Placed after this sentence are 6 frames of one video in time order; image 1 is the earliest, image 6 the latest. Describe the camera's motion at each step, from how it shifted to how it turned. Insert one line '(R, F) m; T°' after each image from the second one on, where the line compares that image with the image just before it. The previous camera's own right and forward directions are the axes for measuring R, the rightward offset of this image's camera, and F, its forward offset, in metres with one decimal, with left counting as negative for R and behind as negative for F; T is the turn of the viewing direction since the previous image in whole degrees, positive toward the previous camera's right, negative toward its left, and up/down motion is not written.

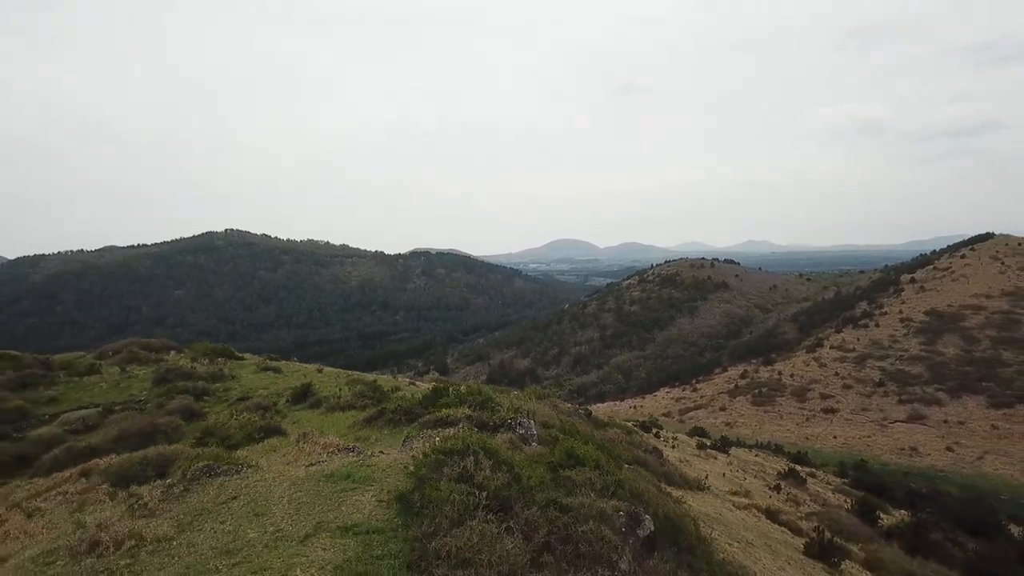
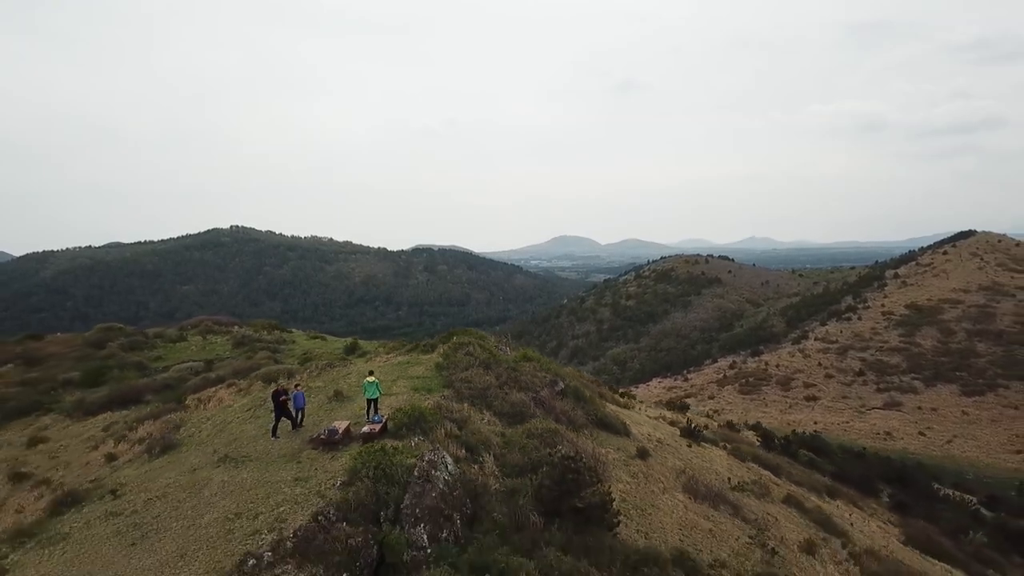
(+0.3, -3.4) m; 0°
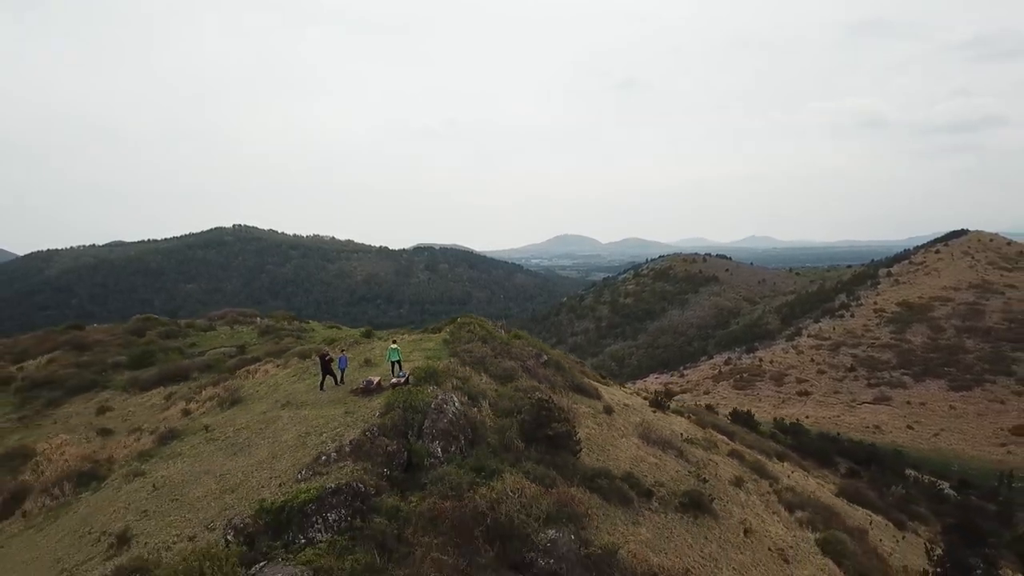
(+0.1, -1.6) m; 0°
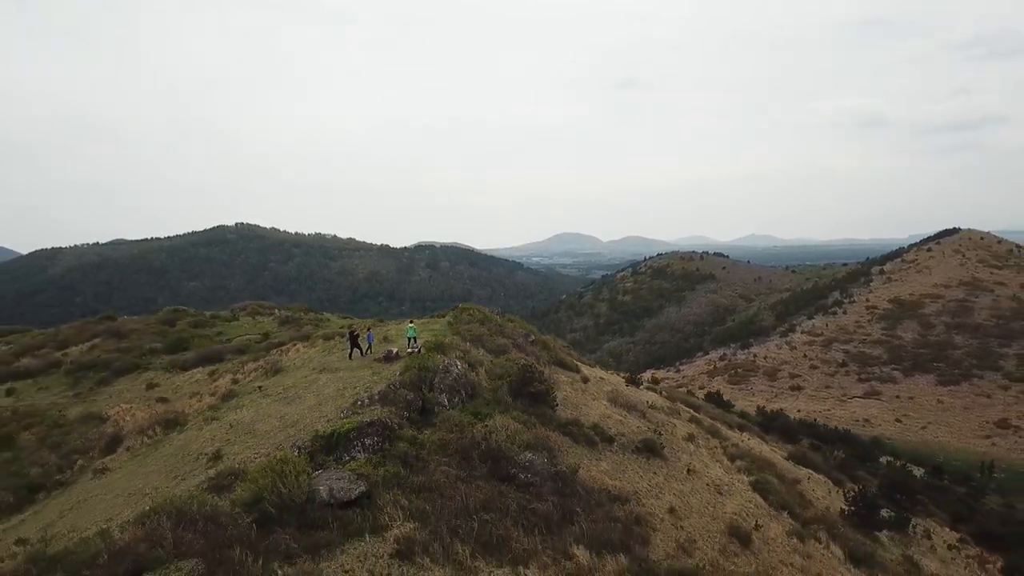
(+0.2, -1.6) m; 0°
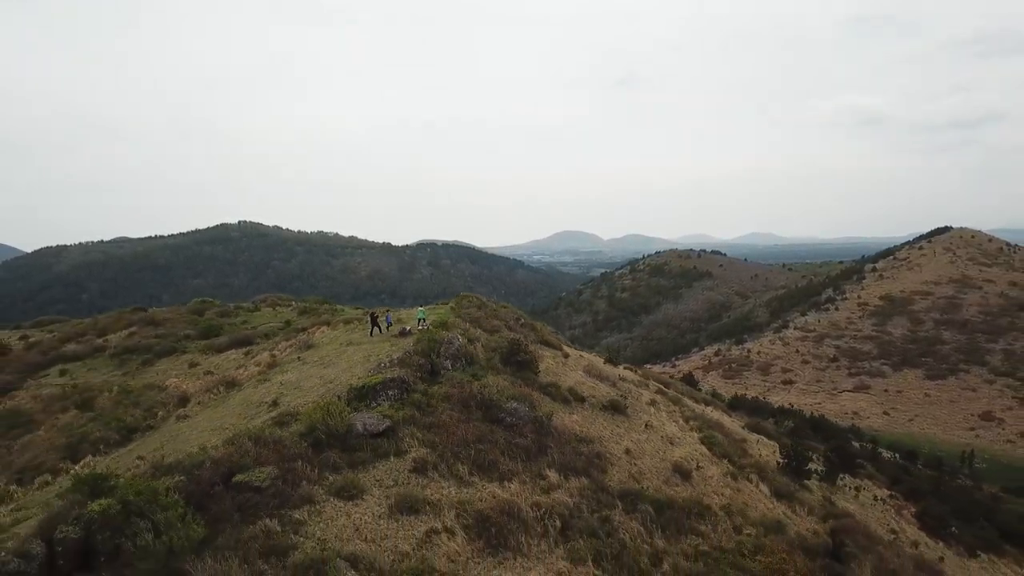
(+0.2, -1.9) m; 0°
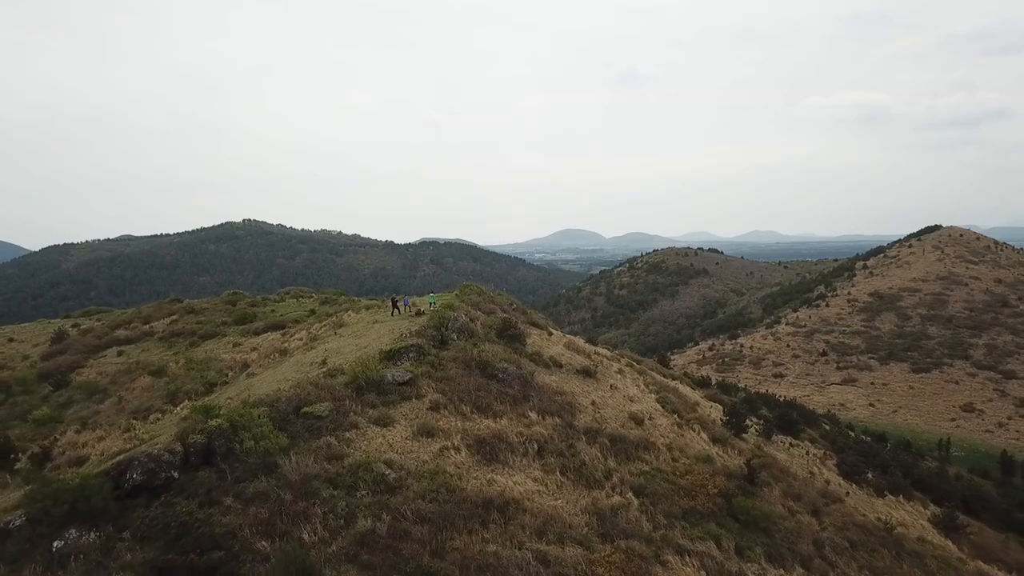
(+0.2, -2.5) m; 0°
